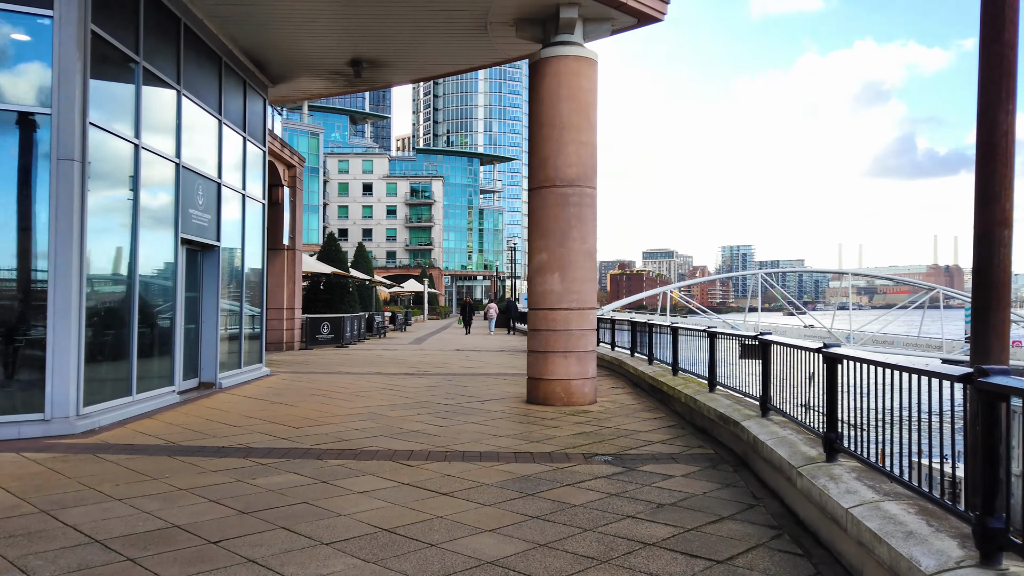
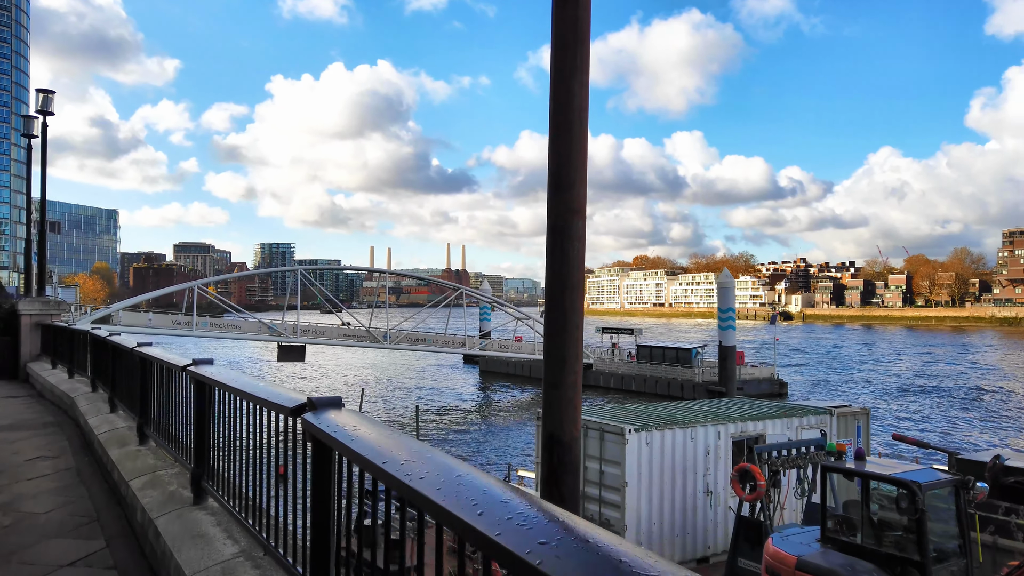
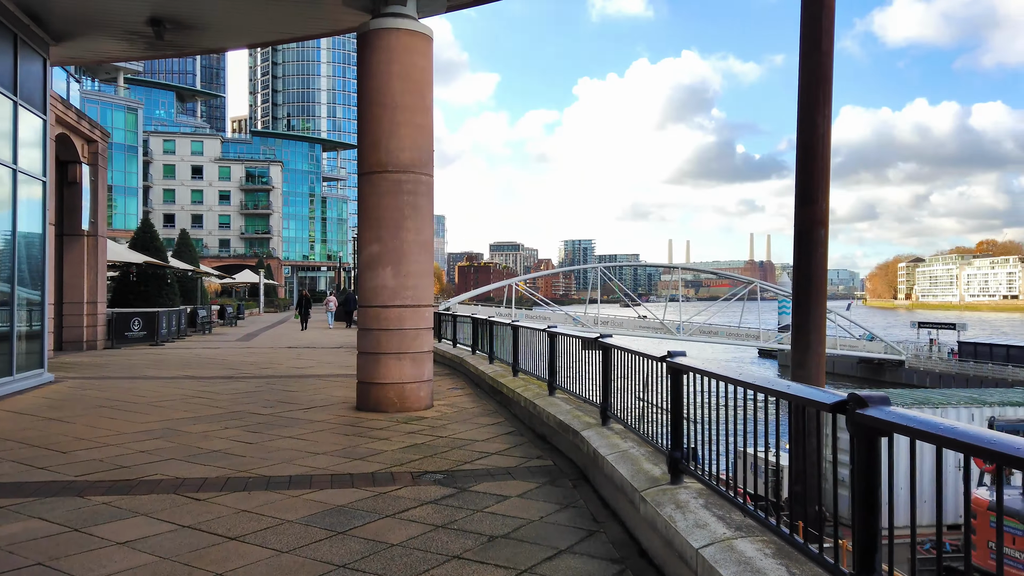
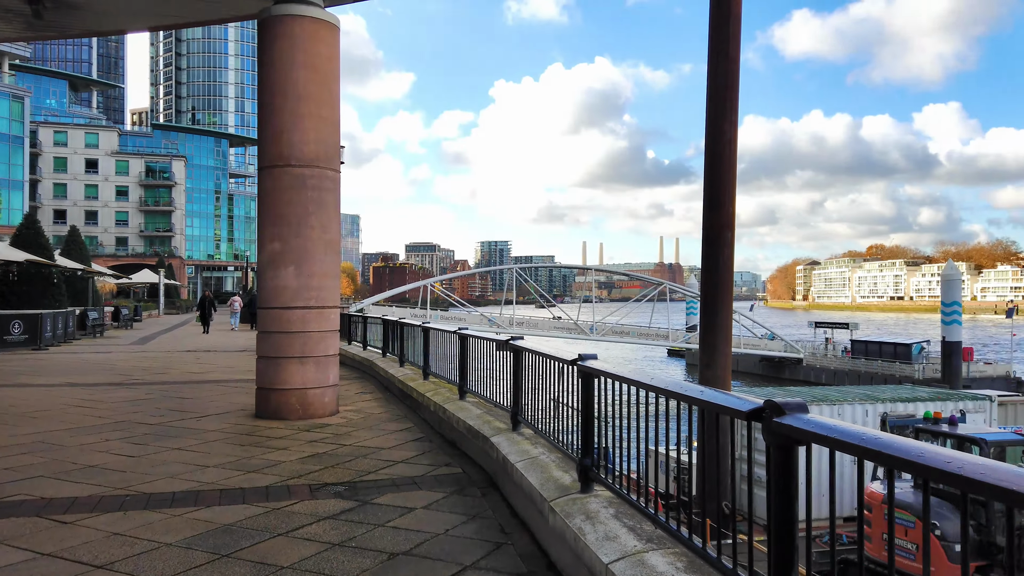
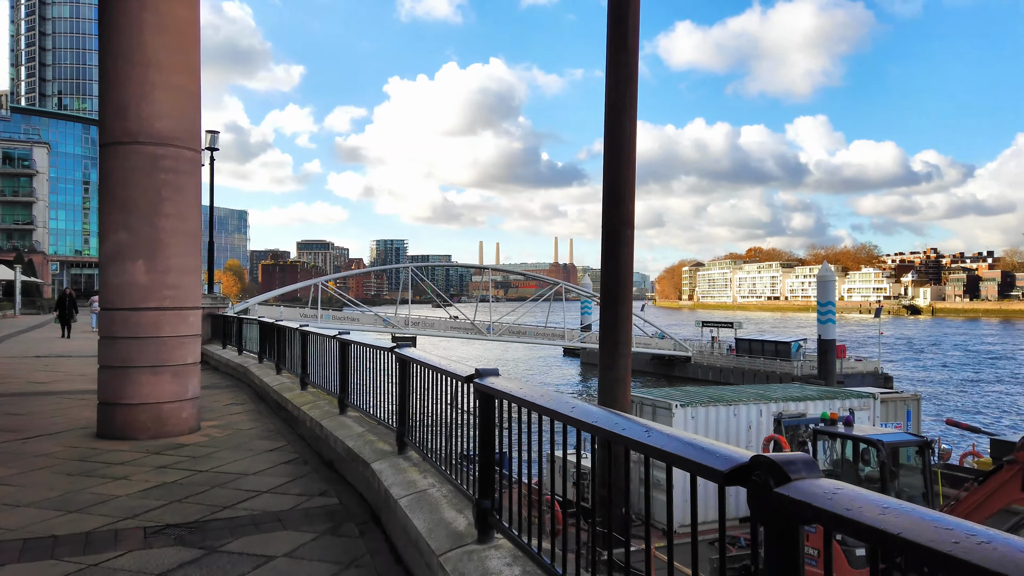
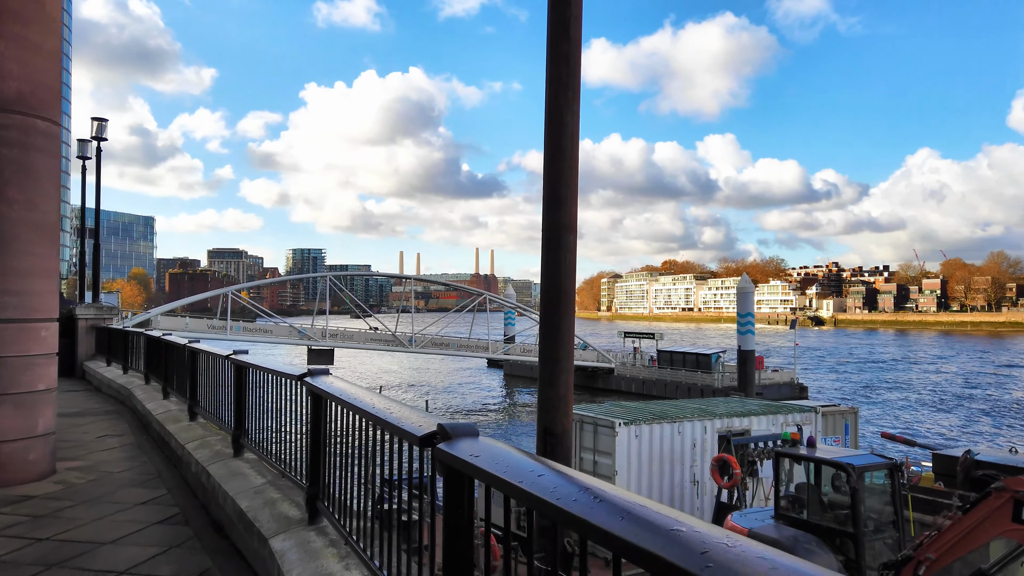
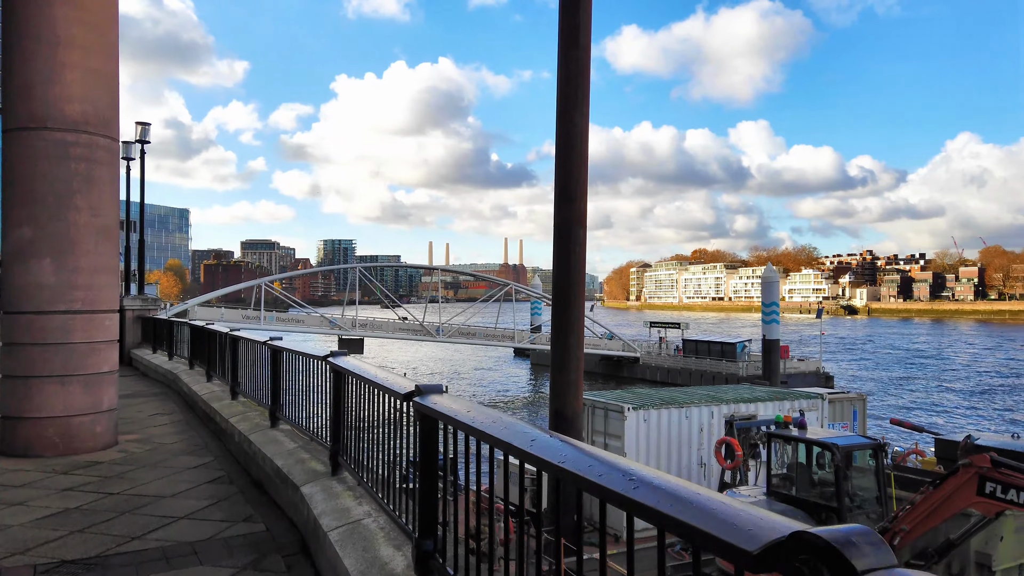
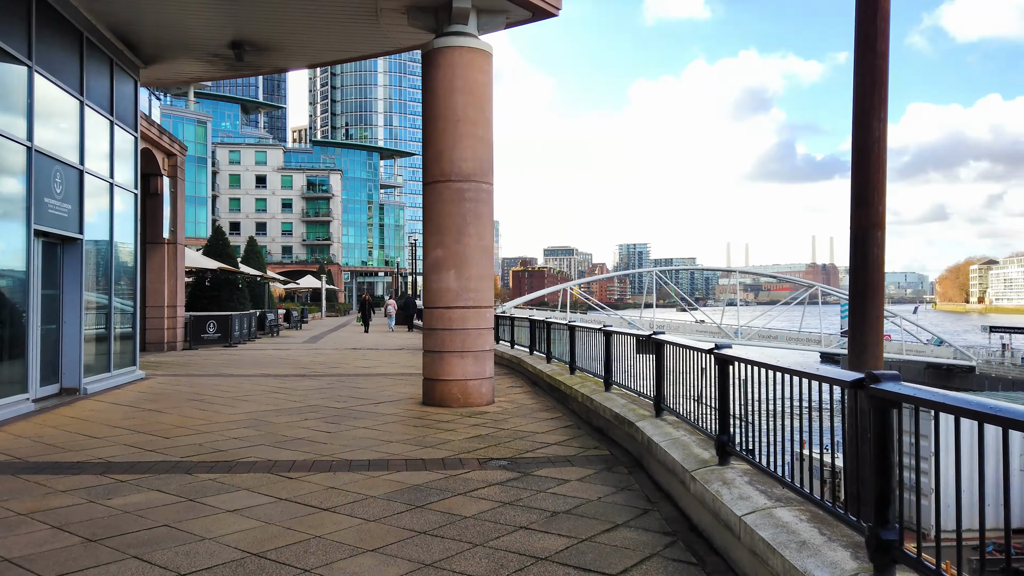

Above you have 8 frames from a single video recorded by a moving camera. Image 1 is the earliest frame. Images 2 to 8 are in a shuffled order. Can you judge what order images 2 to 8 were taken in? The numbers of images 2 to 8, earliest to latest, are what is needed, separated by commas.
8, 3, 4, 5, 7, 6, 2
